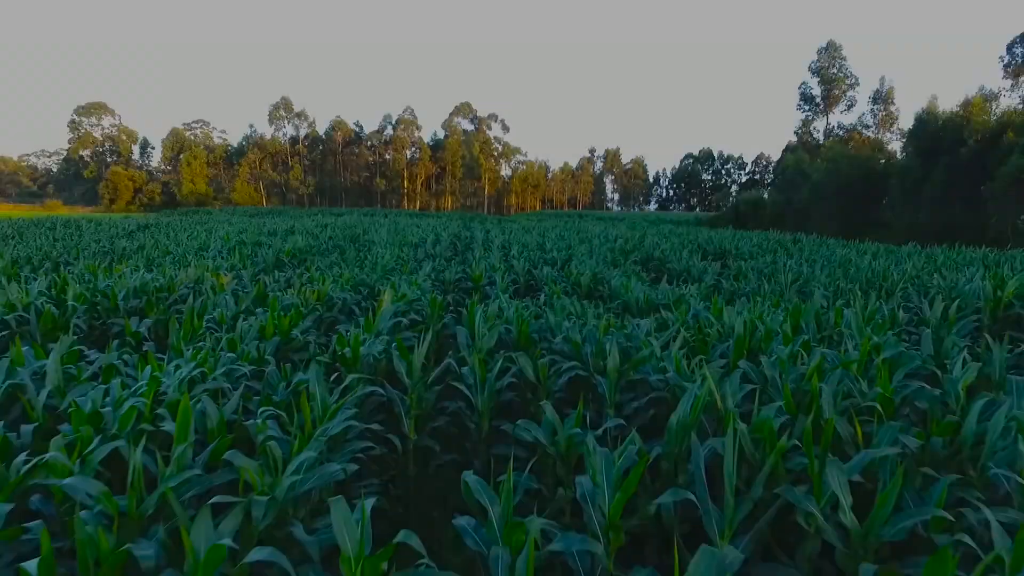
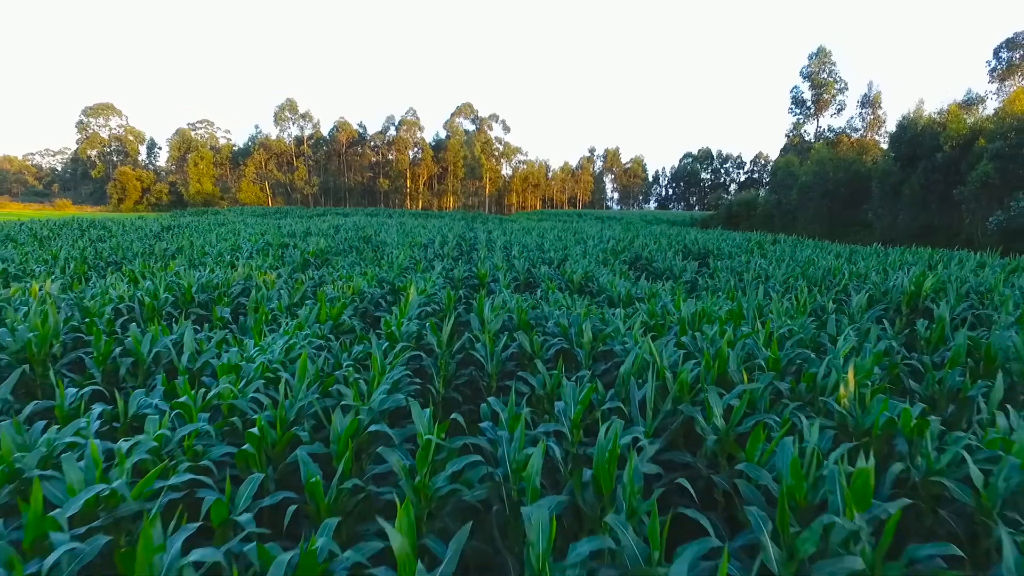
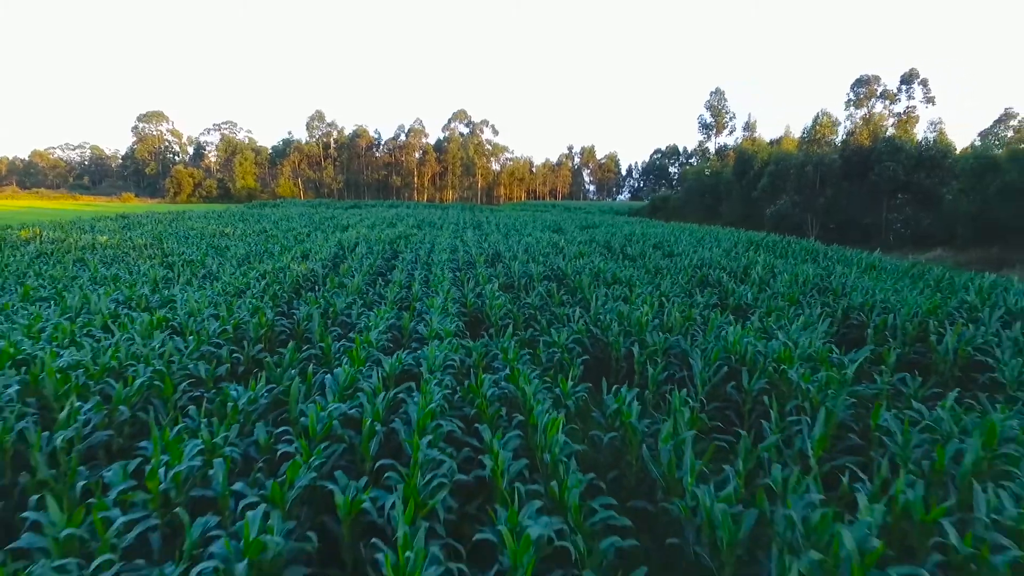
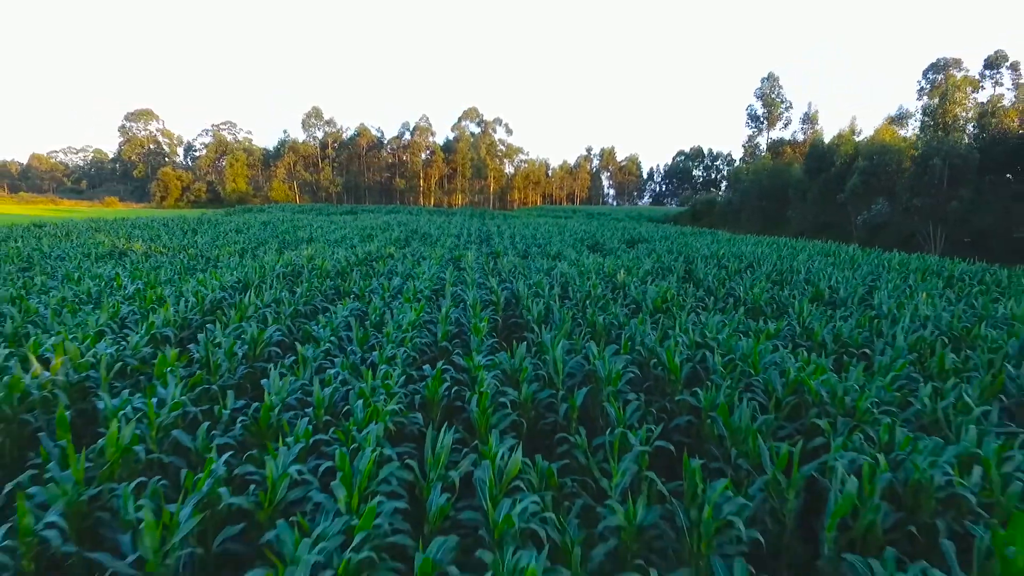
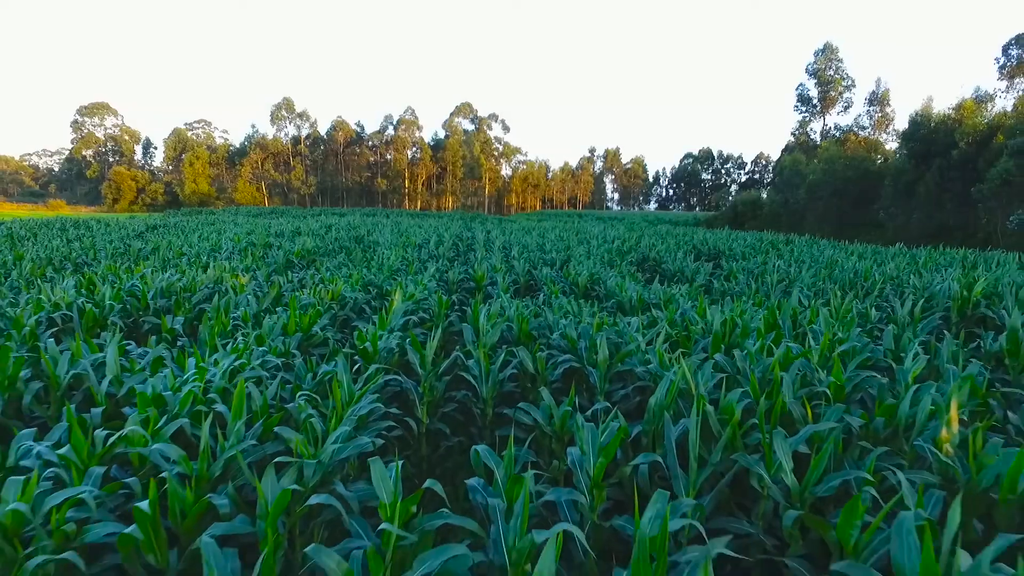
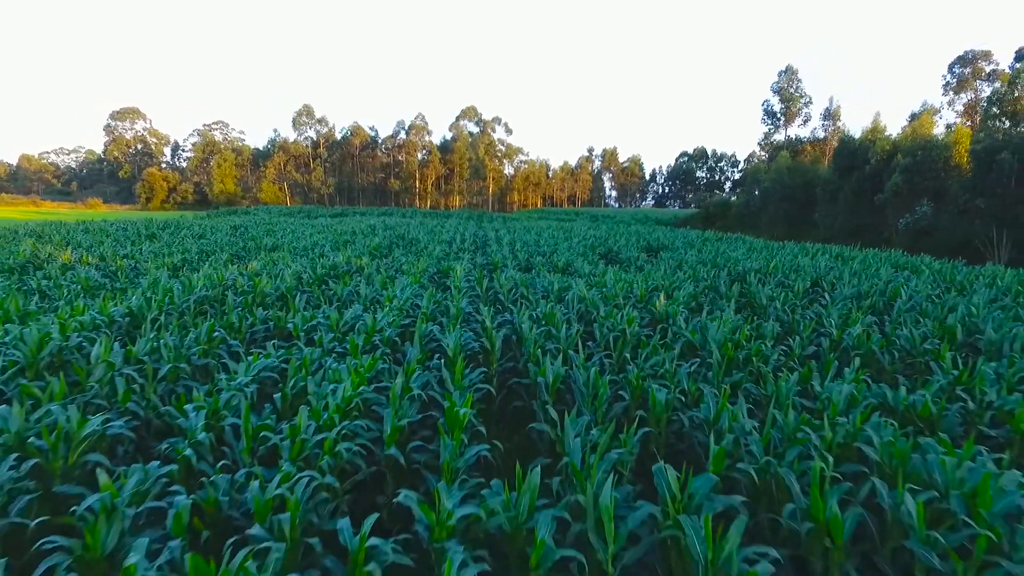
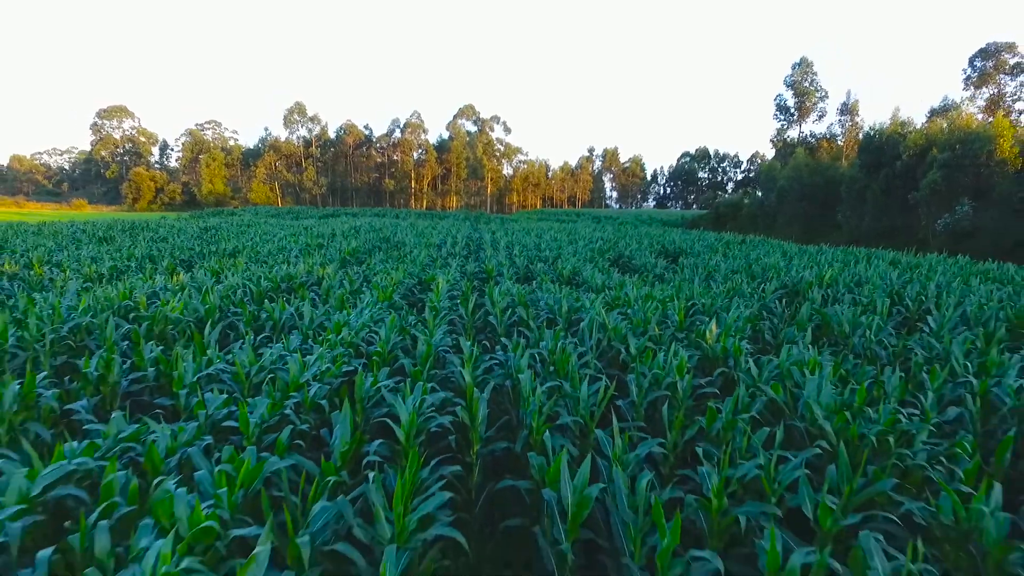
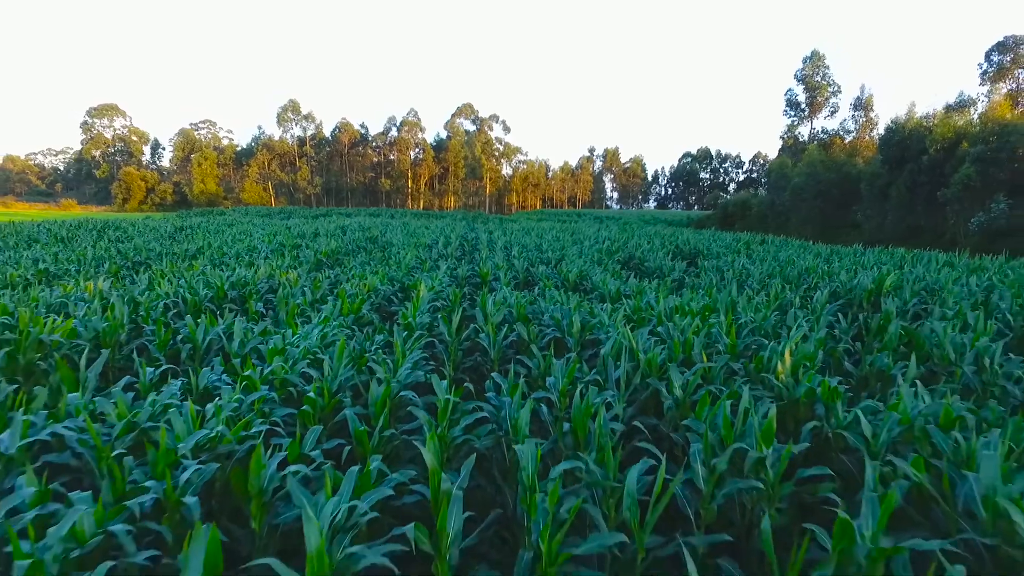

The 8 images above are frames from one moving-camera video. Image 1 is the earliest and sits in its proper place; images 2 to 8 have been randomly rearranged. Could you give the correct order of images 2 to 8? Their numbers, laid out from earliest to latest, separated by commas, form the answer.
5, 2, 8, 7, 6, 4, 3
